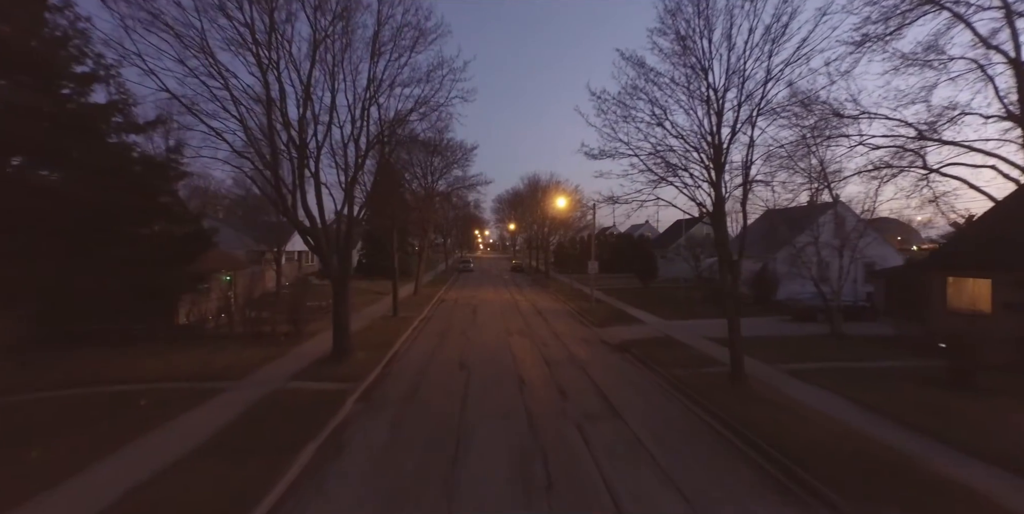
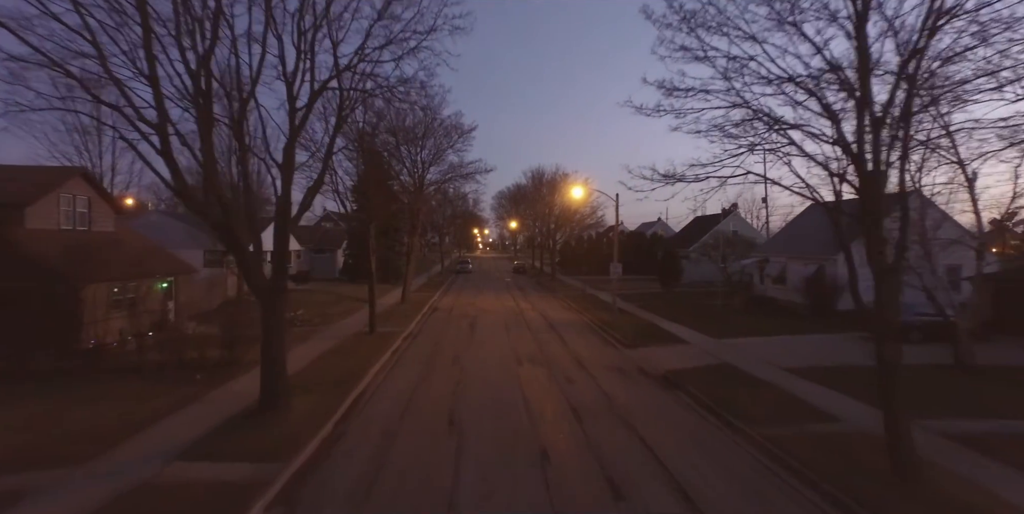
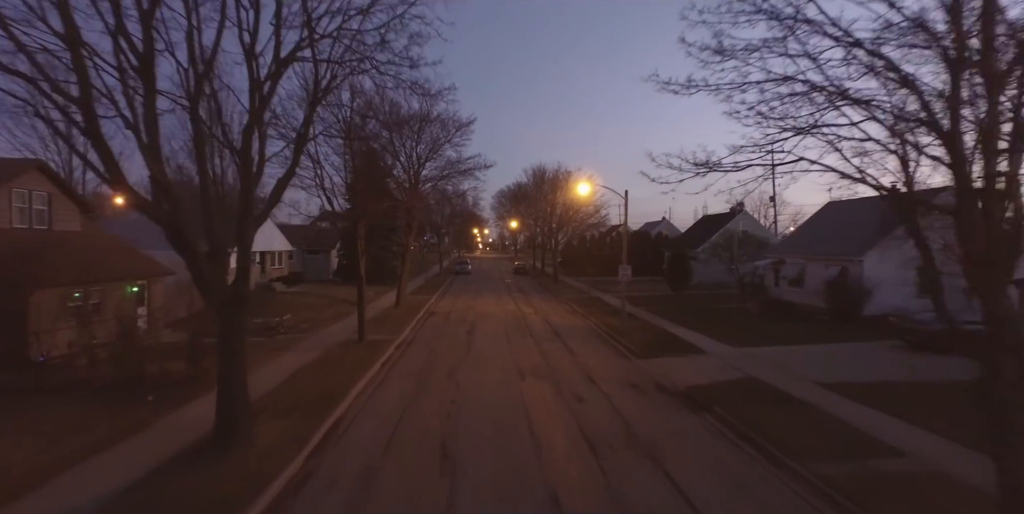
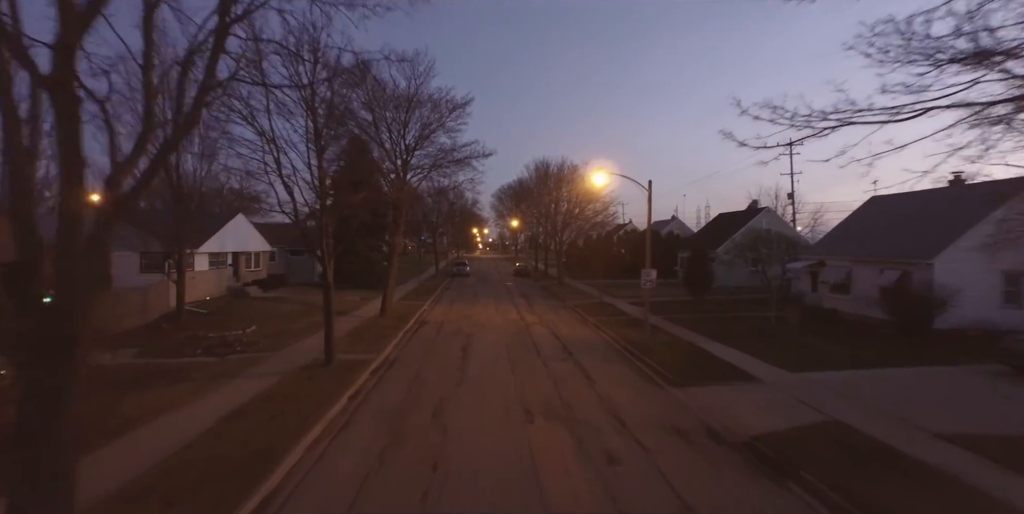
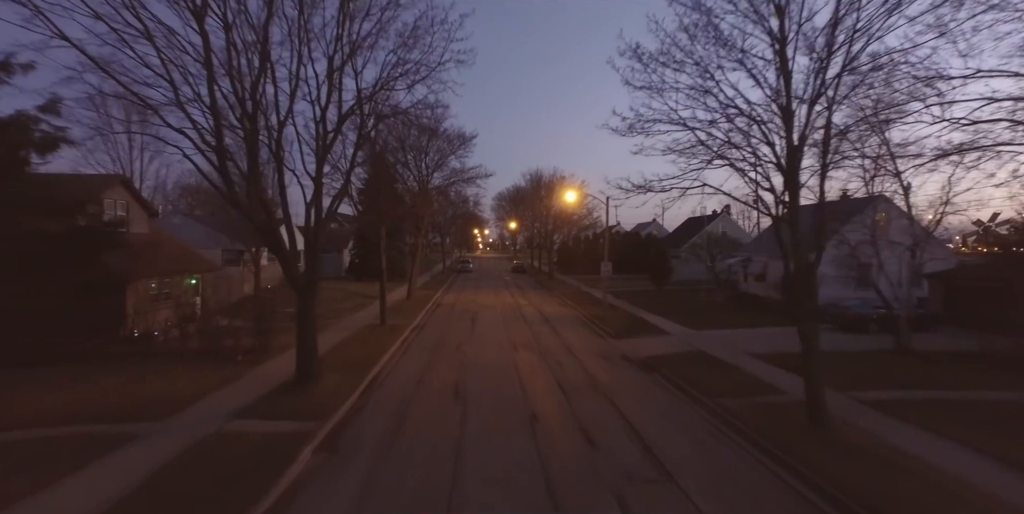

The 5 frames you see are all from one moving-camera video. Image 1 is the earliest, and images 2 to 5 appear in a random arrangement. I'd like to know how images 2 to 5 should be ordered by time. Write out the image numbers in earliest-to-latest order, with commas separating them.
5, 2, 3, 4
